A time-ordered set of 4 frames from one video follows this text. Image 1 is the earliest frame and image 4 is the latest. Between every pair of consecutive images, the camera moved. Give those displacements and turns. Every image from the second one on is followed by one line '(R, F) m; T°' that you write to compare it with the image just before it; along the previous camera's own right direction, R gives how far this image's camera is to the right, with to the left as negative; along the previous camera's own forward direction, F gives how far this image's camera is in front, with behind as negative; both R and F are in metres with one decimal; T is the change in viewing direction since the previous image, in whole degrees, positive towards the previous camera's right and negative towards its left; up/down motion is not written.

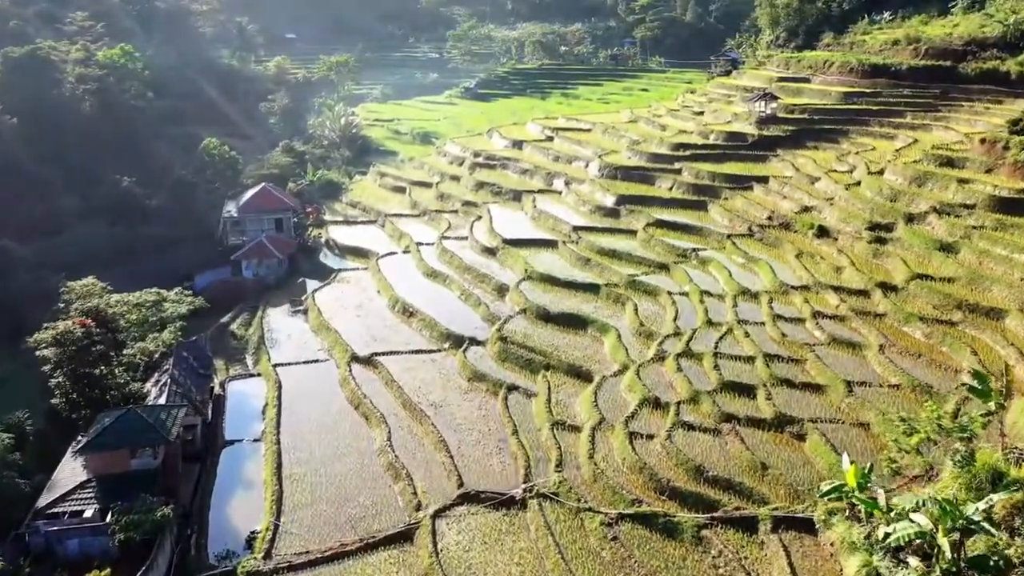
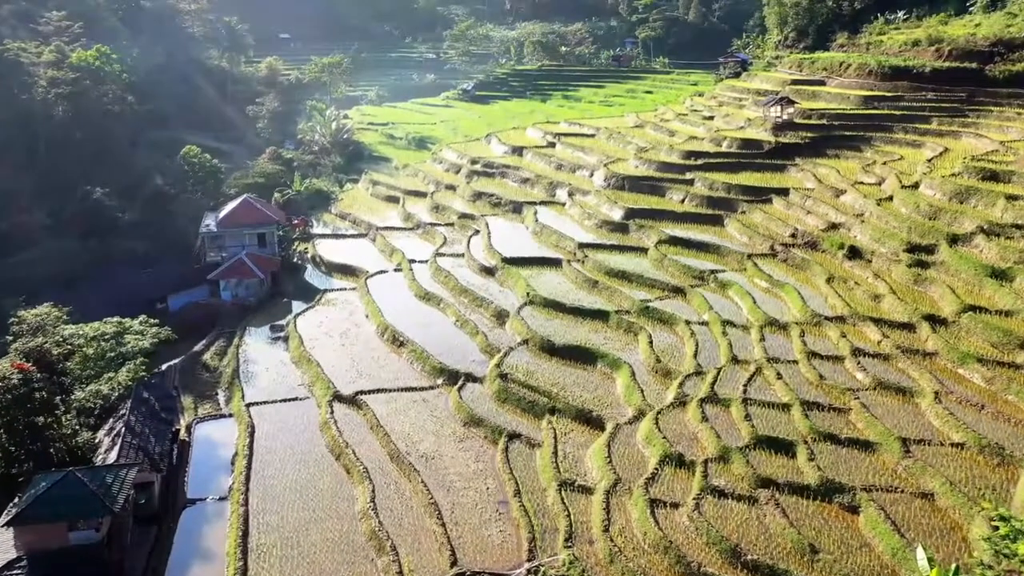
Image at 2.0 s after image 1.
(0.0, +2.2) m; 0°
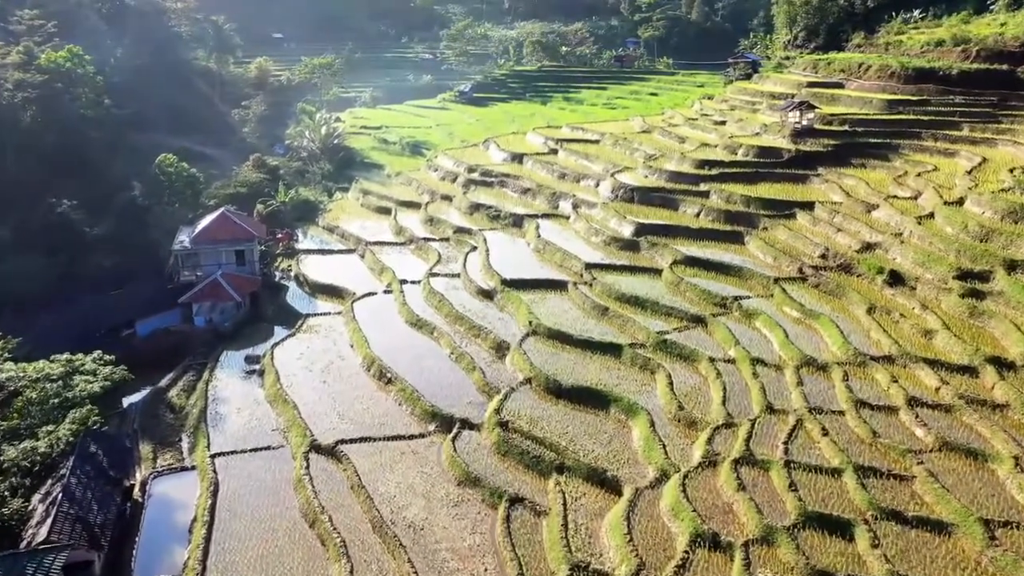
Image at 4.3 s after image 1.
(-0.1, +2.3) m; 0°
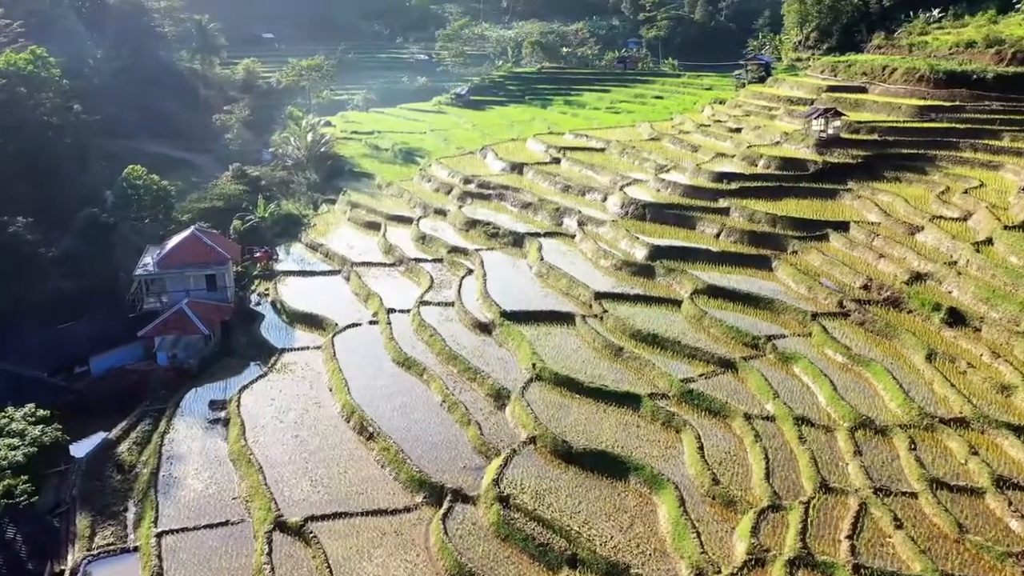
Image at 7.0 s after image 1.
(-0.1, +2.6) m; 0°
